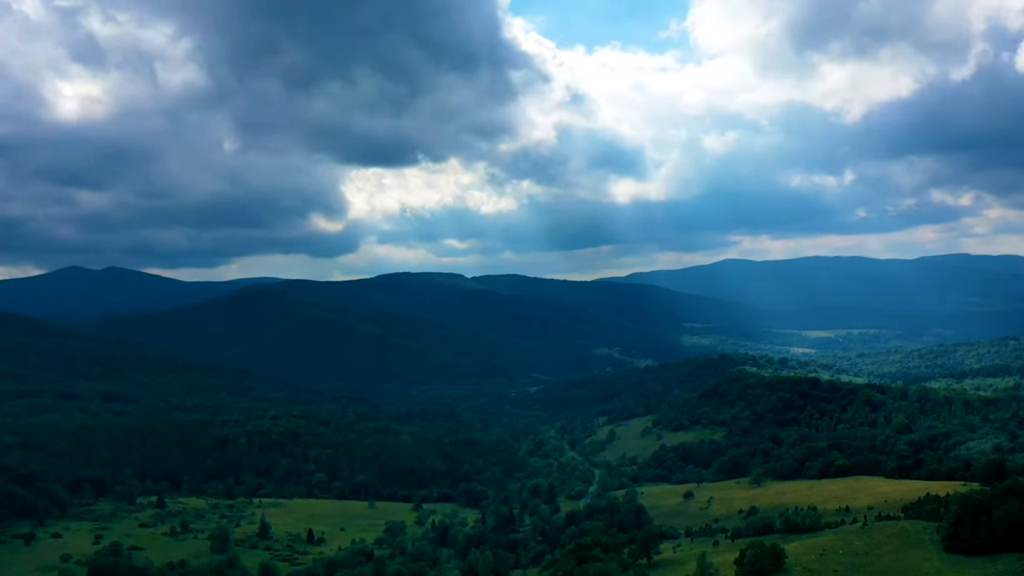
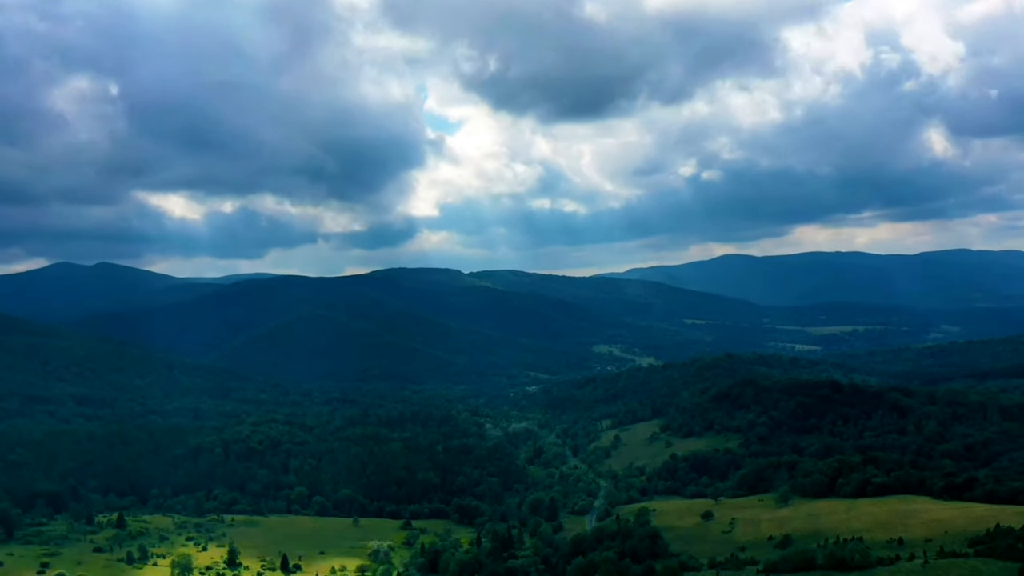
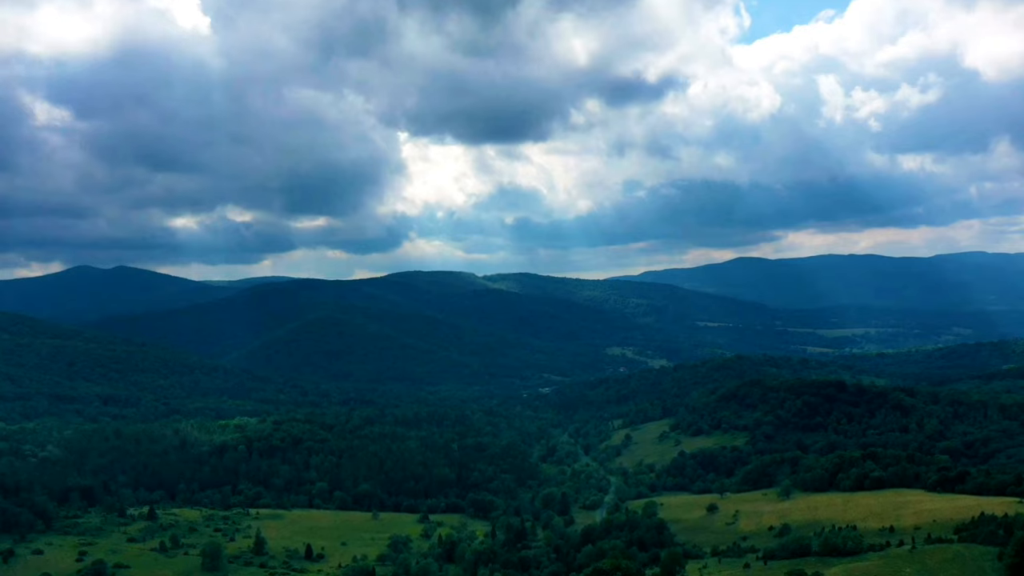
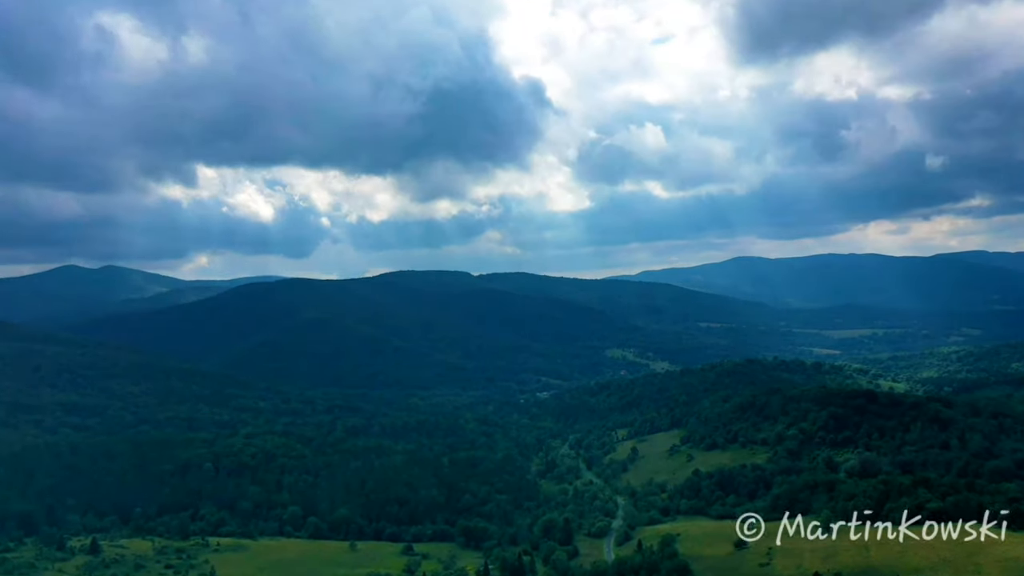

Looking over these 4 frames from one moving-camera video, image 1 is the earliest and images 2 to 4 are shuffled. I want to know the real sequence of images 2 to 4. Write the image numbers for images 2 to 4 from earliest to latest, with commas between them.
3, 2, 4
